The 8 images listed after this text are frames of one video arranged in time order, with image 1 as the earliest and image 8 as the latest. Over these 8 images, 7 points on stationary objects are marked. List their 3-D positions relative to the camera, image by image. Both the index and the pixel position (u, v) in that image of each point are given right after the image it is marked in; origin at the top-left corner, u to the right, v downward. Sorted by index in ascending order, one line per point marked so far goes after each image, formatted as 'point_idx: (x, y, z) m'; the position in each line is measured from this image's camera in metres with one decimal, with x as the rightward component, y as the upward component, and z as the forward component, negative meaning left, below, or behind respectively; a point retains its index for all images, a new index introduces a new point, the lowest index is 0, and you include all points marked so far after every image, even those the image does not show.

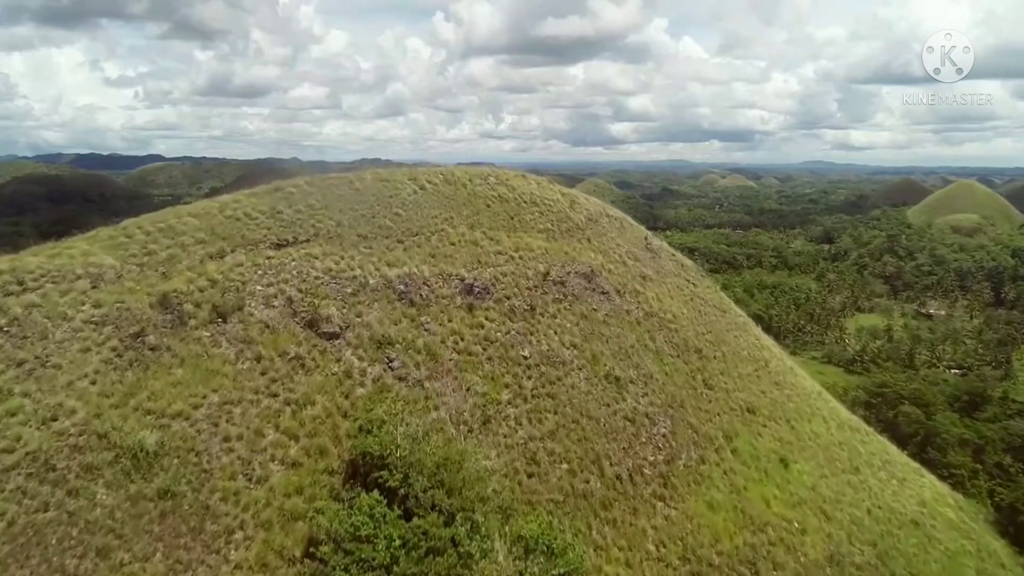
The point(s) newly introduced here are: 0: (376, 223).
0: (-4.3, +2.0, +19.9) m
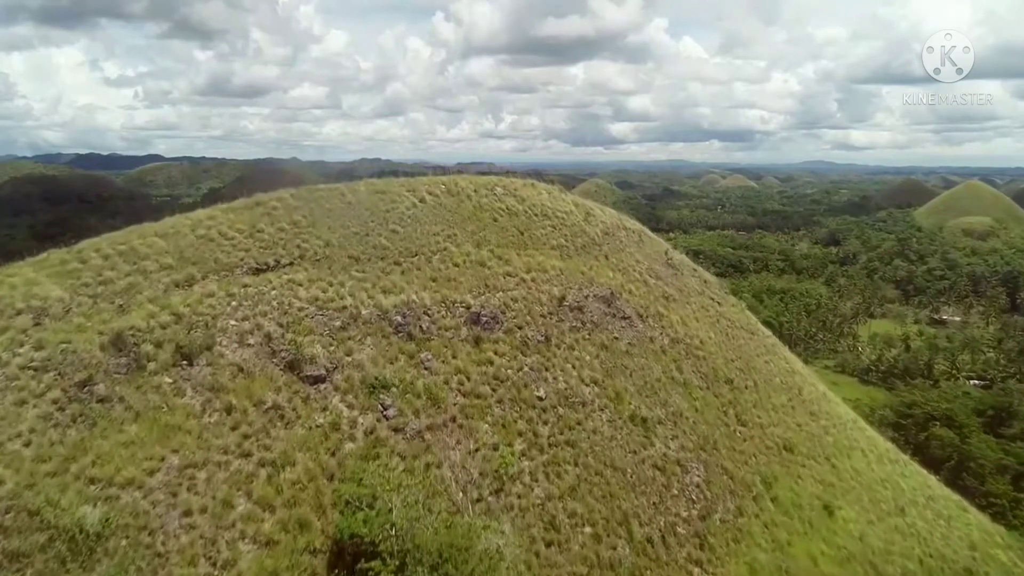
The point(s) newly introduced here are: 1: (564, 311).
0: (-4.0, +1.3, +17.6) m
1: (+1.5, -0.7, +18.3) m
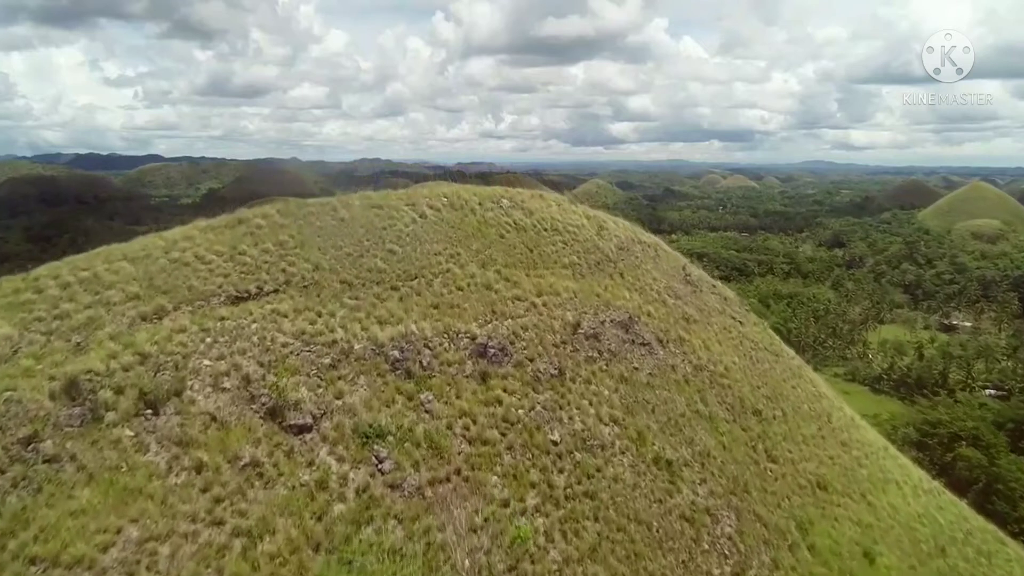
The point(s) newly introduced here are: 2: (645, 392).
0: (-3.7, +0.6, +15.9) m
1: (+1.7, -1.4, +16.6) m
2: (+3.5, -2.7, +16.6) m
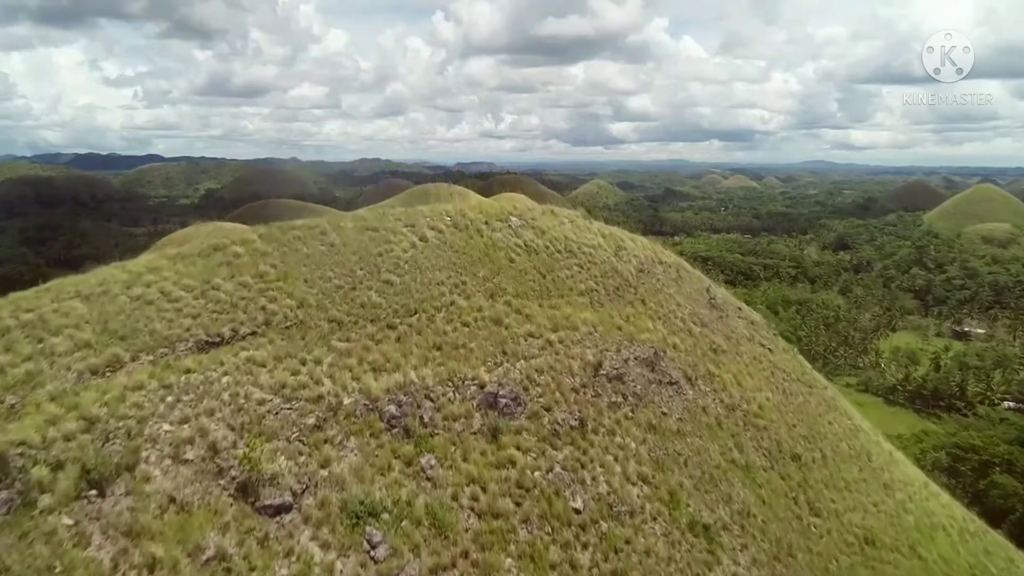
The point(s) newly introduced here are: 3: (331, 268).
0: (-3.4, -0.2, +13.9) m
1: (+2.0, -2.2, +14.6) m
2: (+3.8, -3.5, +14.7) m
3: (-4.1, +0.4, +14.5) m
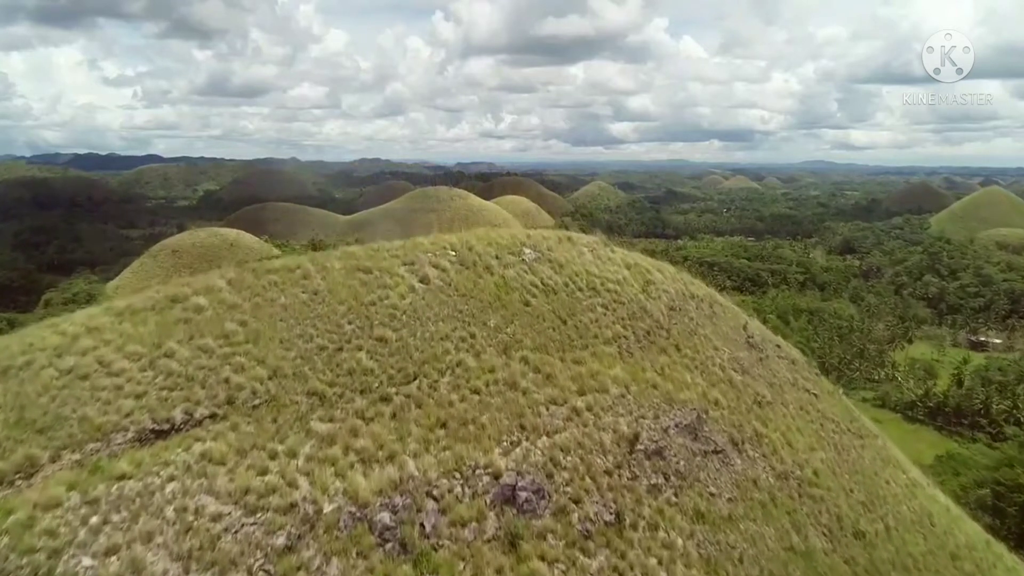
0: (-3.1, -1.3, +11.5) m
1: (+2.4, -3.3, +12.1) m
2: (+4.1, -4.6, +12.2) m
3: (-3.8, -0.7, +12.0) m
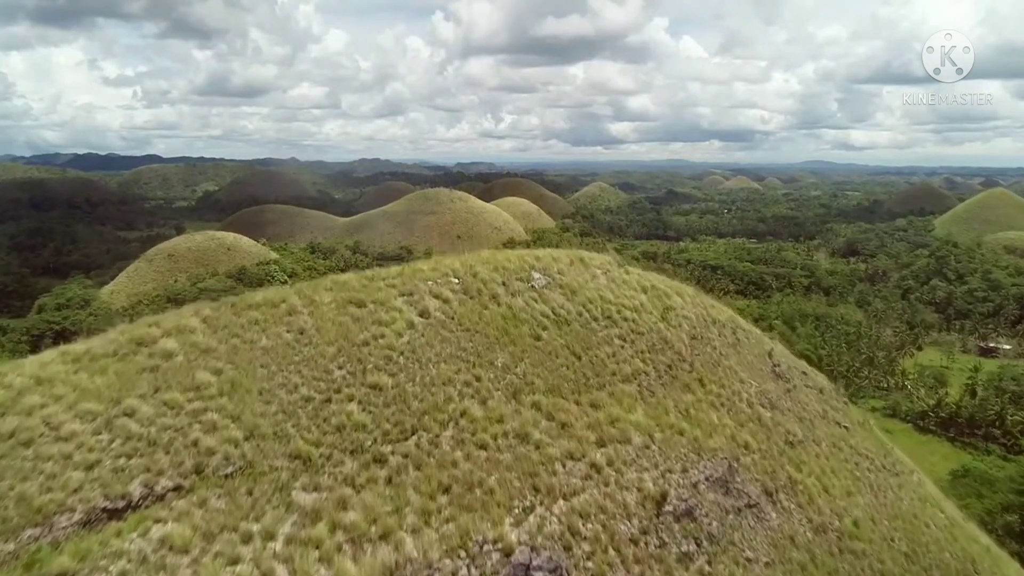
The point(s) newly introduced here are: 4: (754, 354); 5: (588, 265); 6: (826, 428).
0: (-2.9, -2.0, +10.0) m
1: (+2.6, -4.0, +10.7) m
2: (+4.3, -5.3, +10.8) m
3: (-3.6, -1.4, +10.6) m
4: (+6.6, -1.8, +17.4) m
5: (+2.0, +0.6, +17.1) m
6: (+8.3, -3.7, +16.7) m
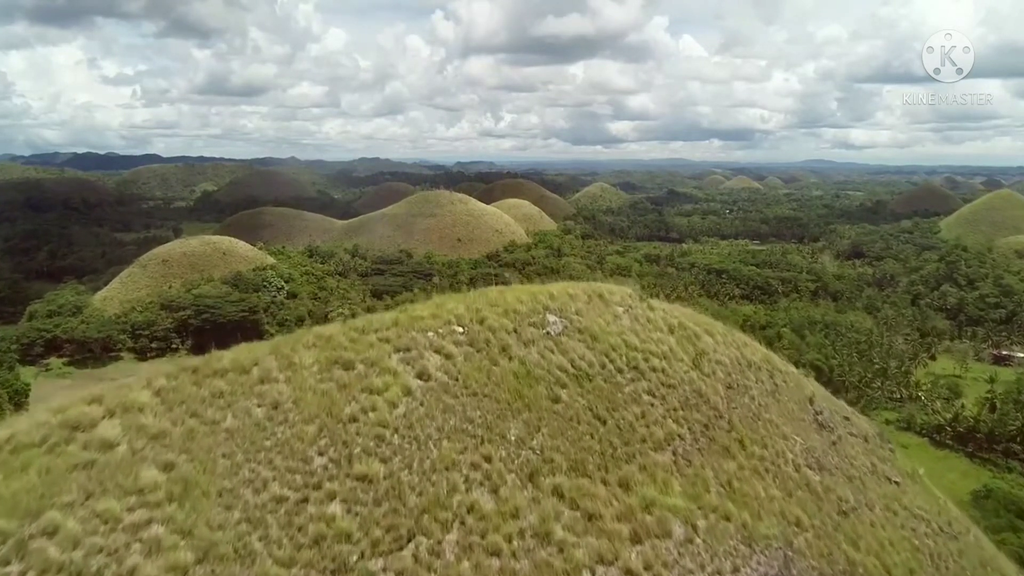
0: (-2.6, -3.0, +8.1) m
1: (+2.8, -4.9, +8.8) m
2: (+4.6, -6.3, +8.9) m
3: (-3.3, -2.3, +8.7) m
4: (+6.8, -2.8, +15.4) m
5: (+2.3, -0.4, +15.2) m
6: (+8.5, -4.6, +14.8) m
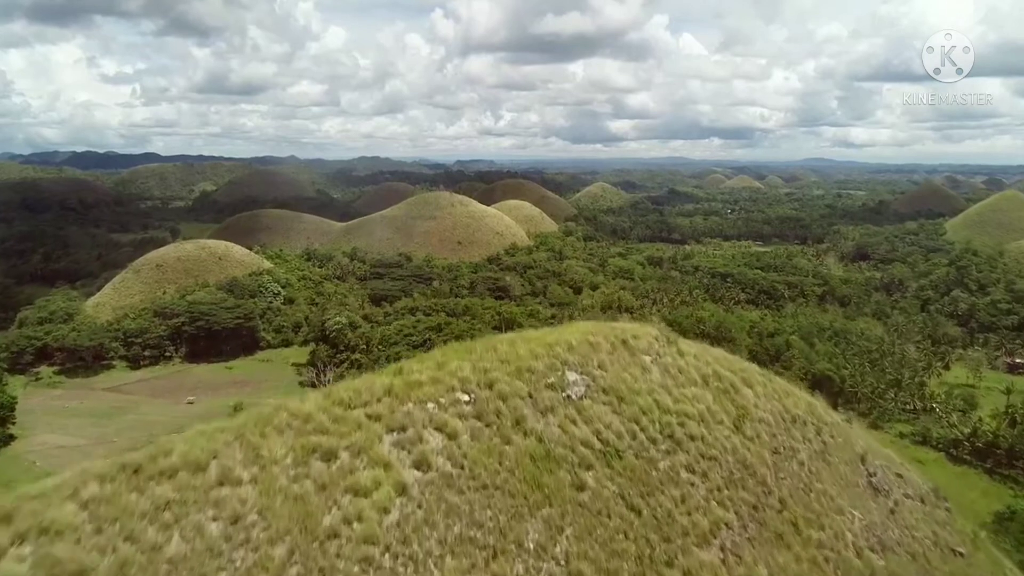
0: (-2.4, -4.0, +6.2) m
1: (+3.1, -5.9, +6.9) m
2: (+4.8, -7.3, +7.0) m
3: (-3.1, -3.3, +6.7) m
4: (+7.0, -3.7, +13.5) m
5: (+2.5, -1.3, +13.3) m
6: (+8.8, -5.6, +12.9) m
